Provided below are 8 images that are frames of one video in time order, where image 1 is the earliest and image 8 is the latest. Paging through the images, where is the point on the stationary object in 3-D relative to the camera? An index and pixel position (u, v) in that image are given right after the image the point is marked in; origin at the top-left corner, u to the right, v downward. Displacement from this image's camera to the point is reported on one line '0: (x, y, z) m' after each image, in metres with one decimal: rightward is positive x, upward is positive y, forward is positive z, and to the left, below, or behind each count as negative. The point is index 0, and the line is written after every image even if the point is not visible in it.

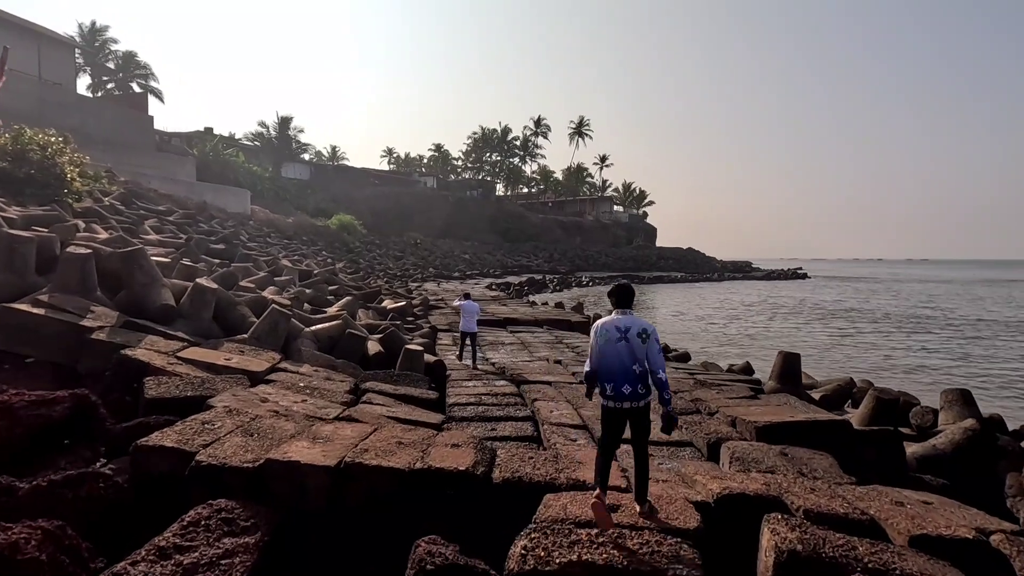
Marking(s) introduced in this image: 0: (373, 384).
0: (-1.5, -1.1, +5.9) m
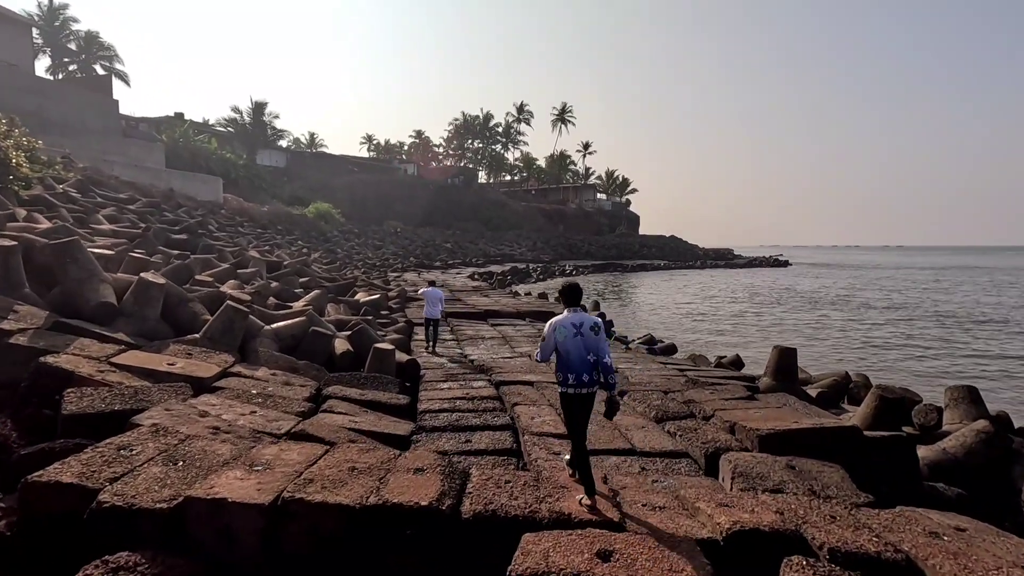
0: (-1.8, -1.0, +5.4) m
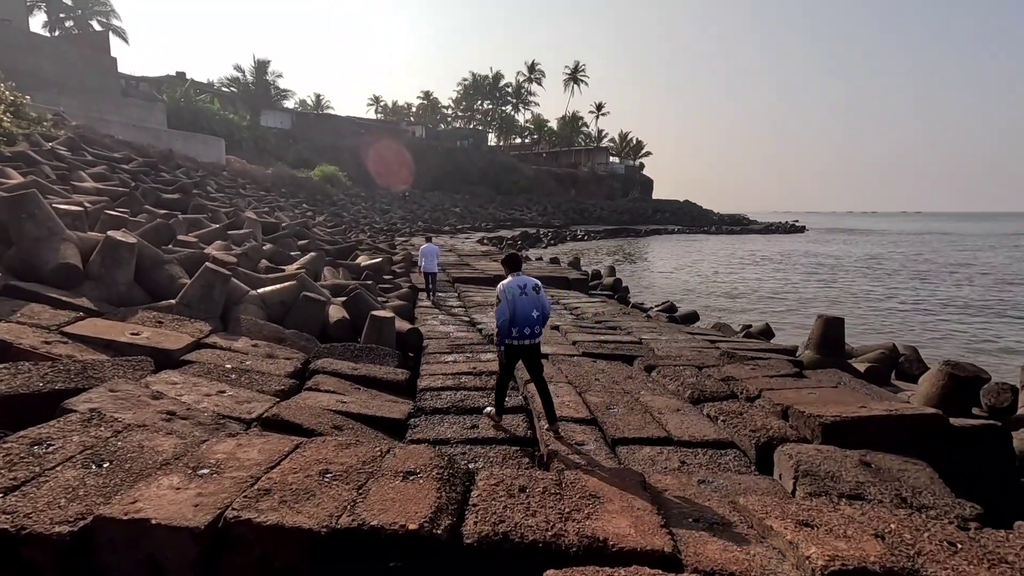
0: (-1.6, -0.7, +4.7) m
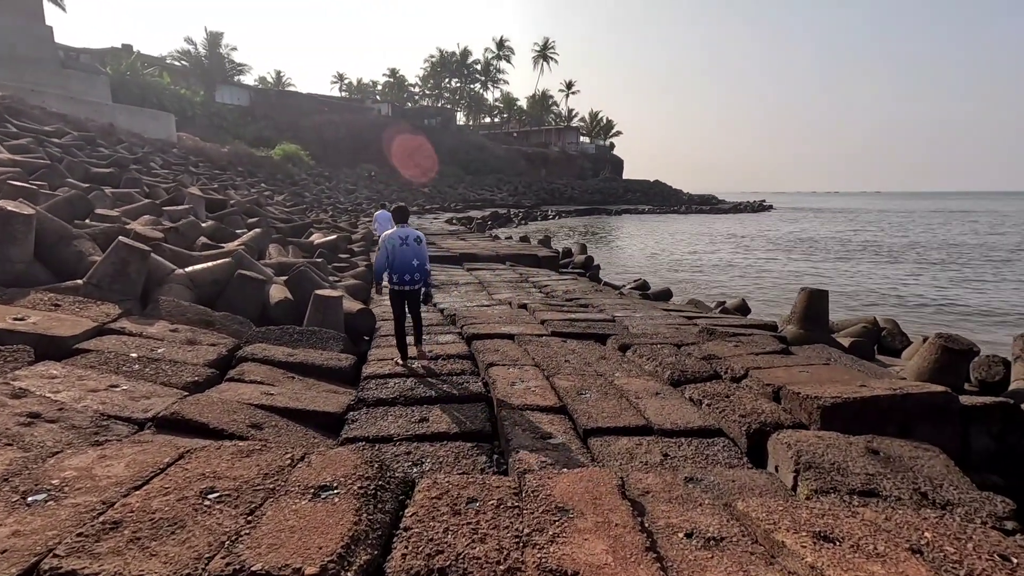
0: (-2.0, -0.5, +4.1) m
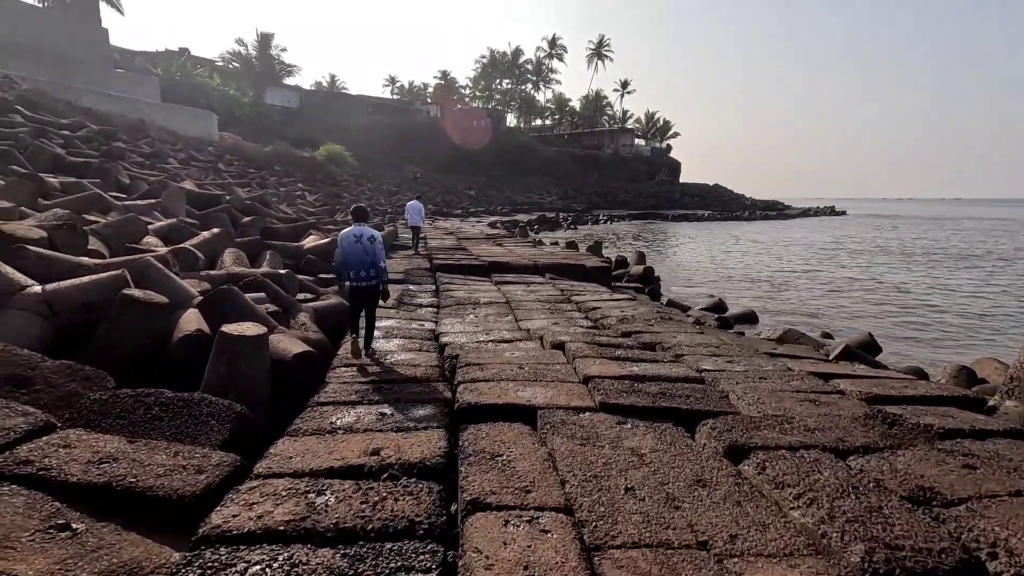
0: (-1.9, -0.7, +2.2) m
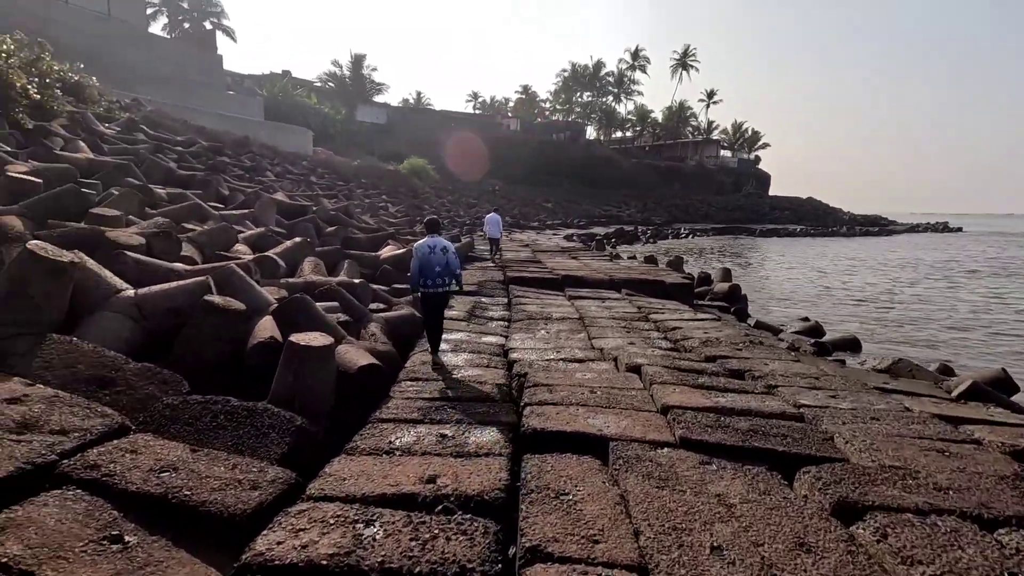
0: (-1.7, -0.7, +2.2) m
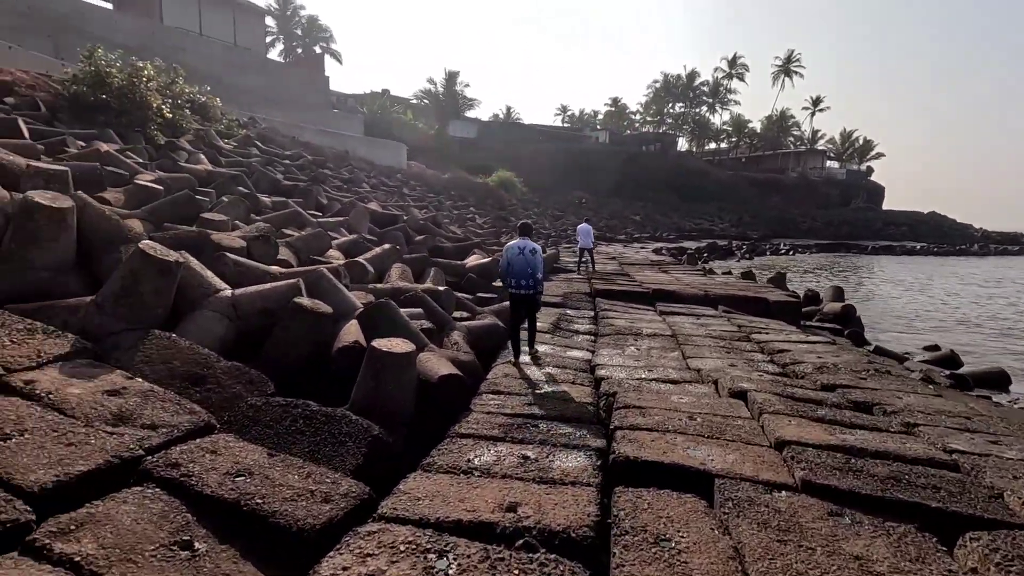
0: (-1.3, -0.7, +2.2) m
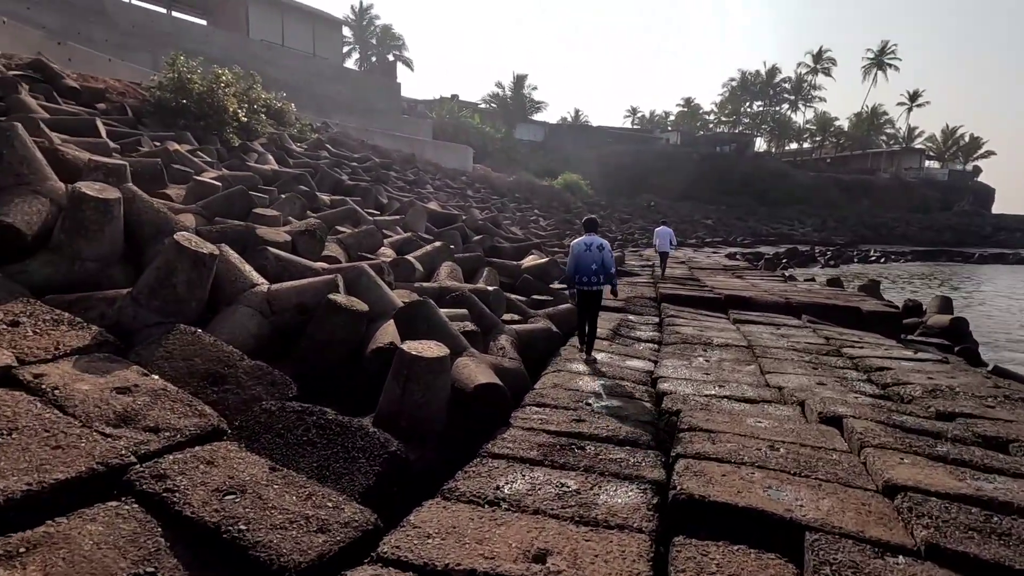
0: (-1.2, -0.6, +1.9) m
